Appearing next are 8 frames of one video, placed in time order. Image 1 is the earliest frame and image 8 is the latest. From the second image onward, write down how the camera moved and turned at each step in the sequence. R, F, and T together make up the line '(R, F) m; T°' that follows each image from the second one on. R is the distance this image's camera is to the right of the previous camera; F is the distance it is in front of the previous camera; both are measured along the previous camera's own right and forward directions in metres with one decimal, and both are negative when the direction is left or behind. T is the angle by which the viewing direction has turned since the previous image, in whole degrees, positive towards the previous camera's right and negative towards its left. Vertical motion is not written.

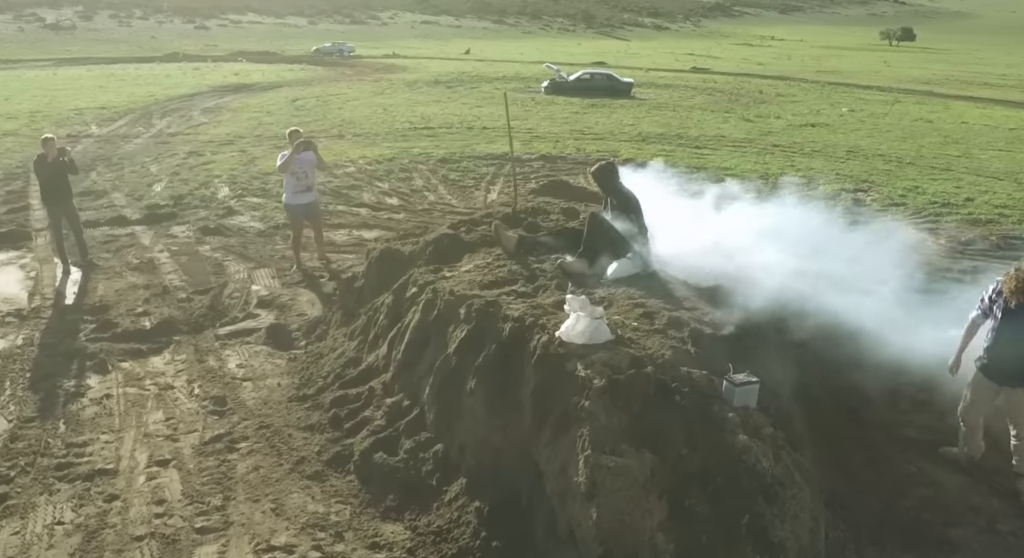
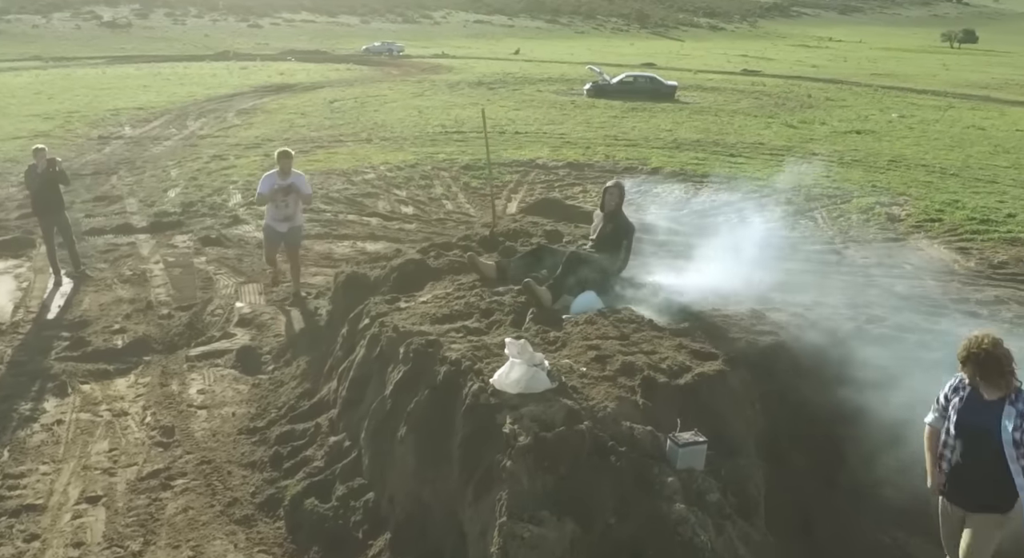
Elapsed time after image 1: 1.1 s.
(+0.6, +0.3) m; -3°
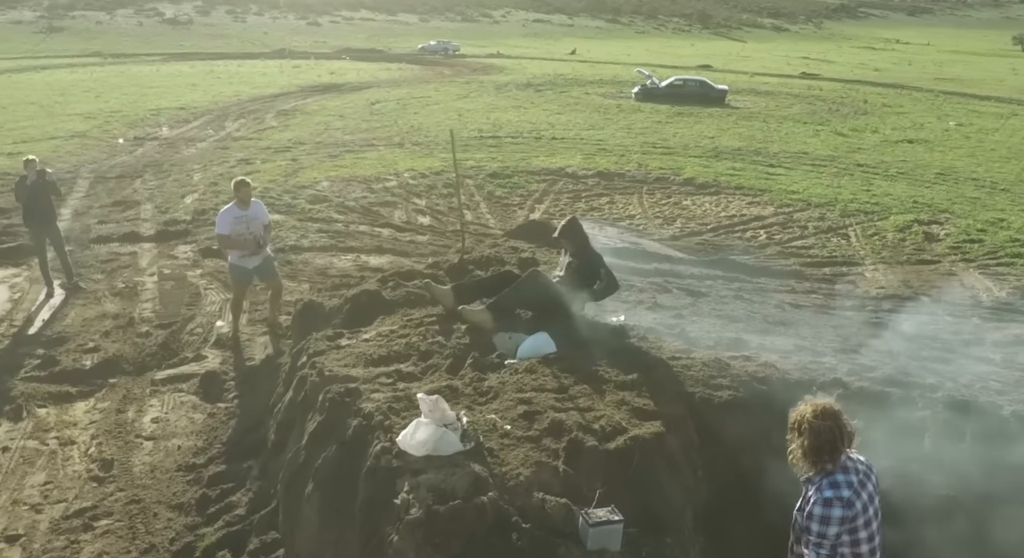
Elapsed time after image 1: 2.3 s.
(+0.7, +0.3) m; -3°
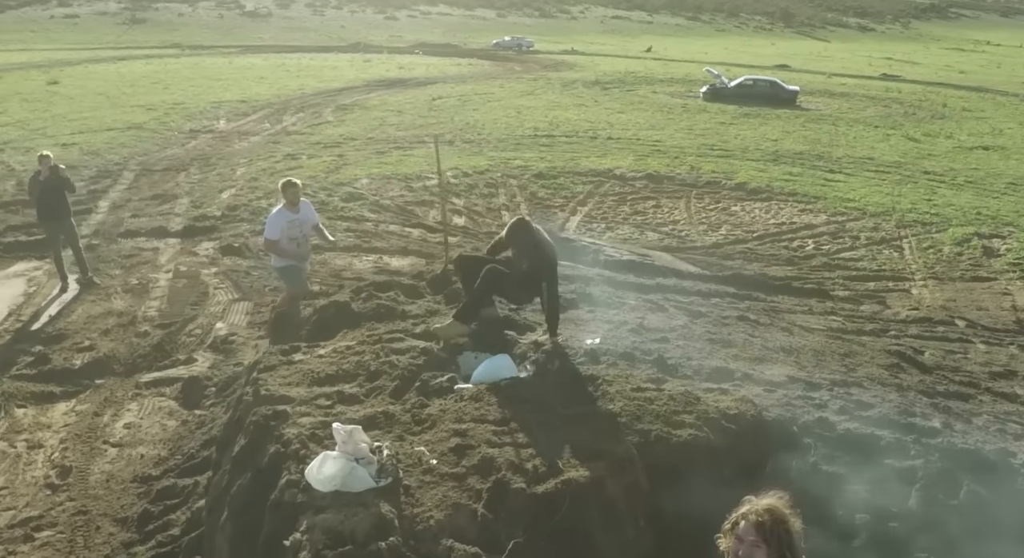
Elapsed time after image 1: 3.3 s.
(+0.6, +0.3) m; -4°
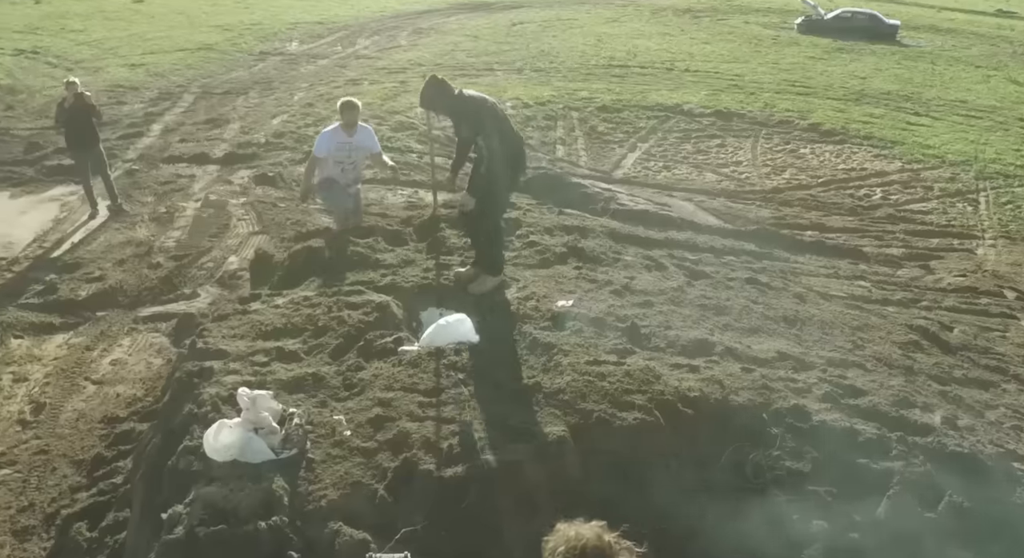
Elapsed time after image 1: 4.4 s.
(+0.7, +0.4) m; -5°
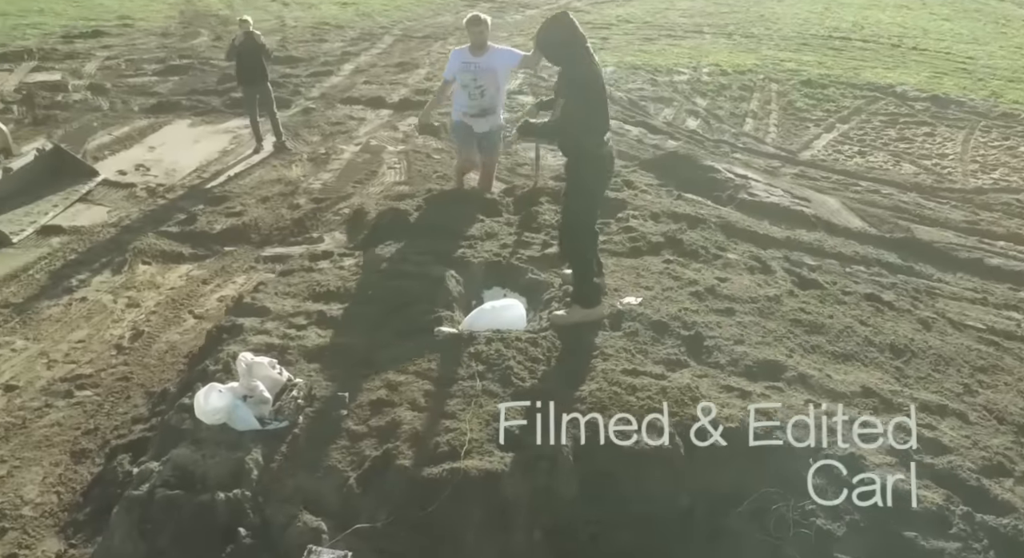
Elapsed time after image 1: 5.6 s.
(+0.8, +0.4) m; -14°
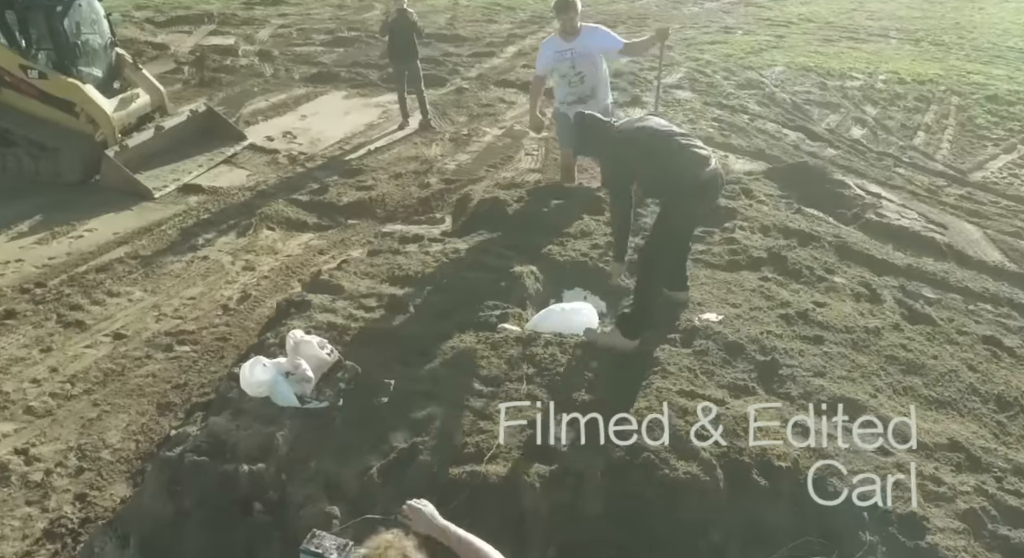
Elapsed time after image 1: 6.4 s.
(+0.4, +0.2) m; -10°
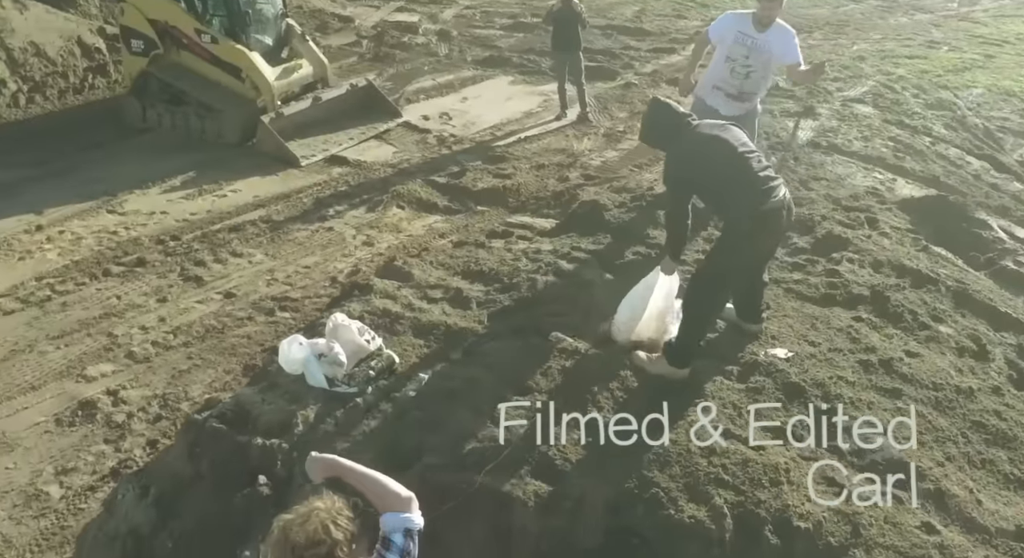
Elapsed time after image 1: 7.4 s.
(+0.4, +0.1) m; -11°
